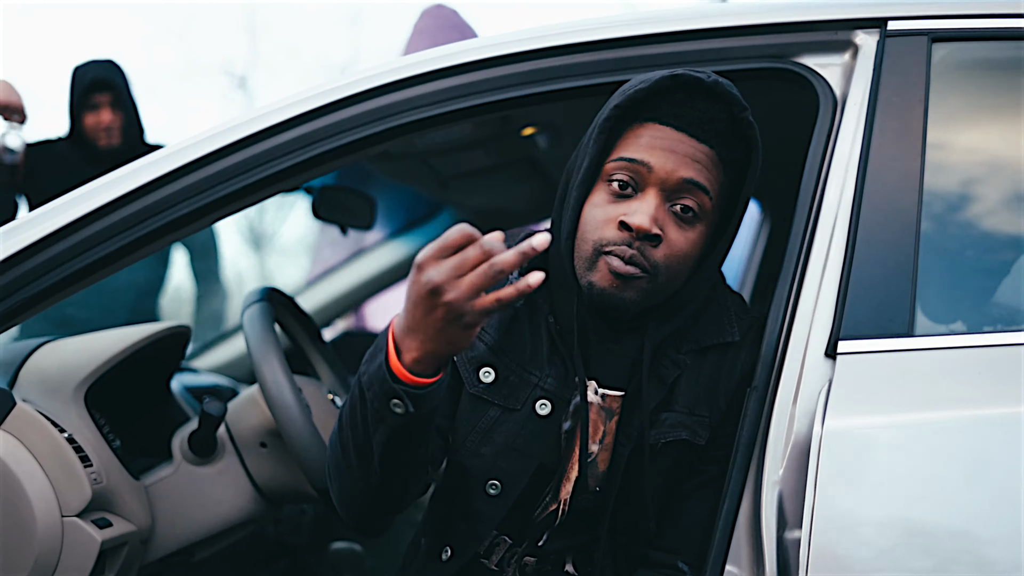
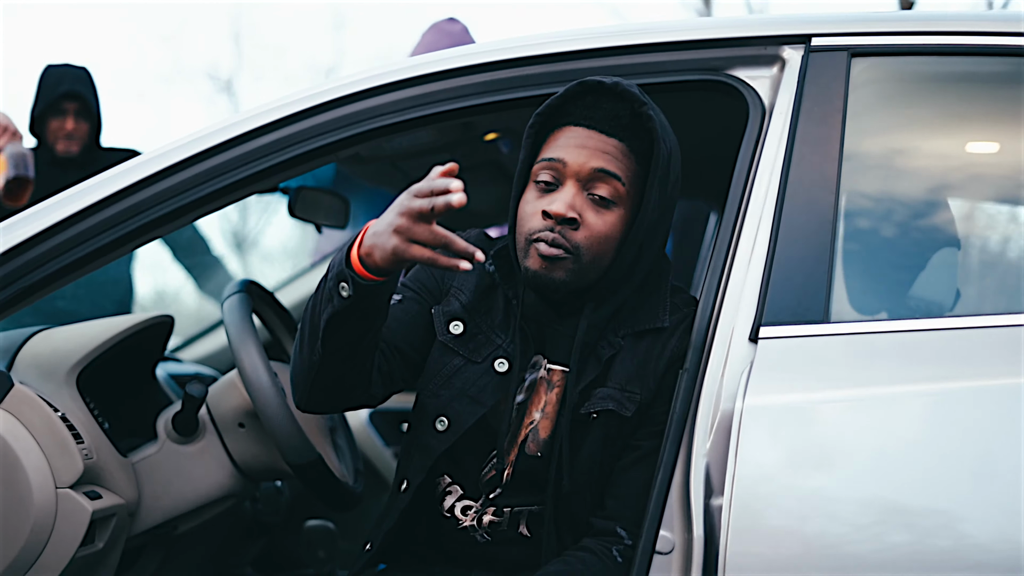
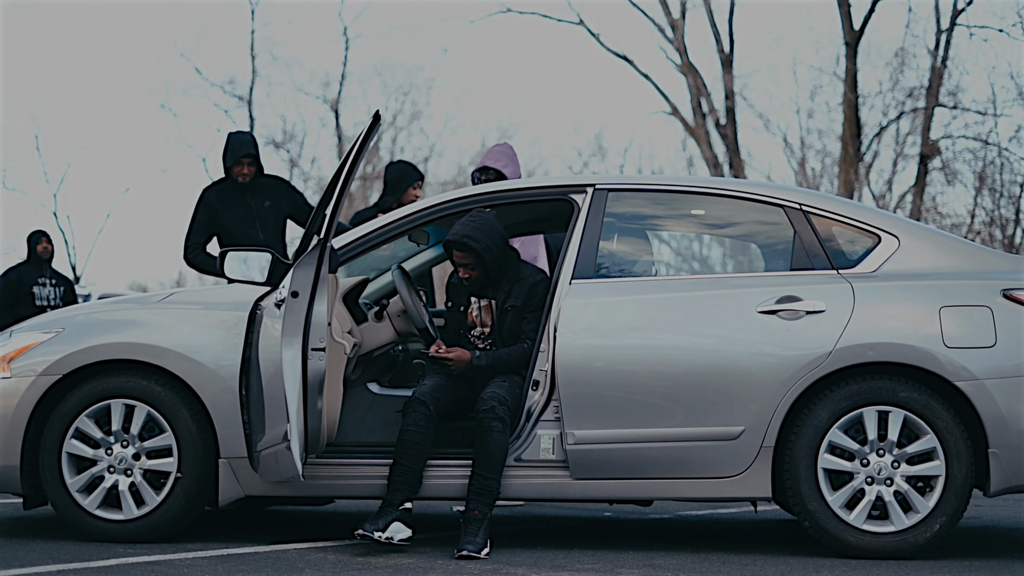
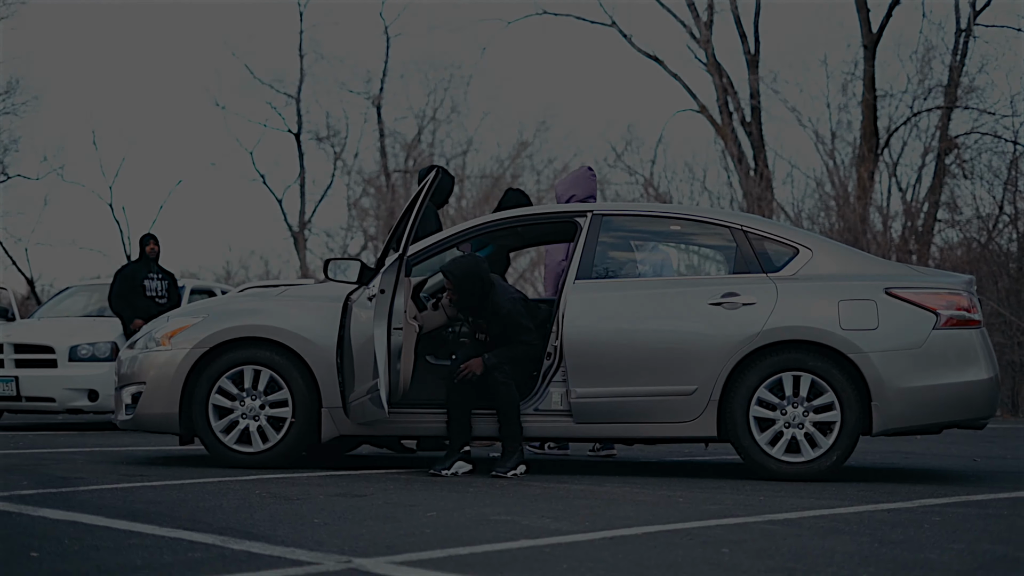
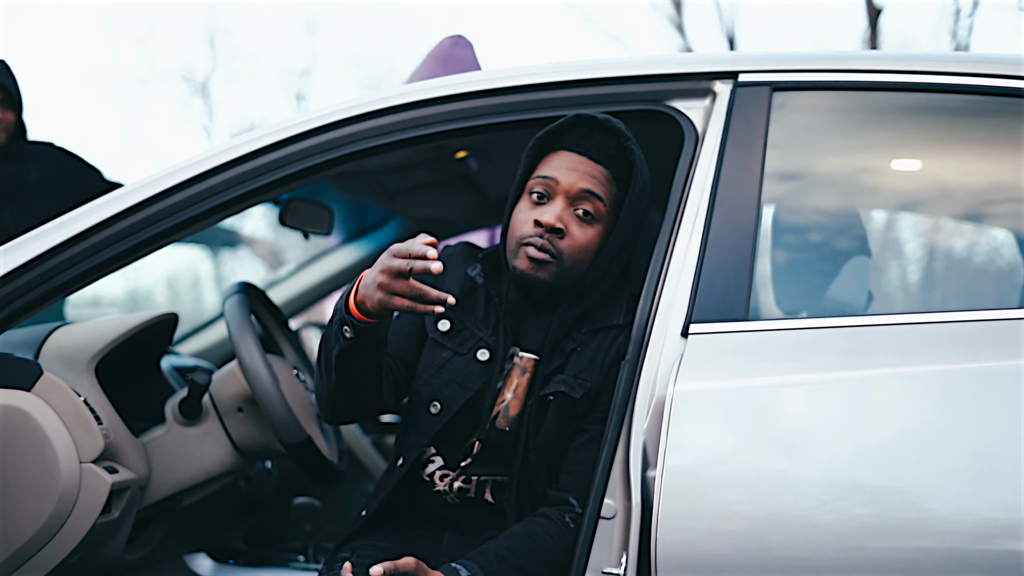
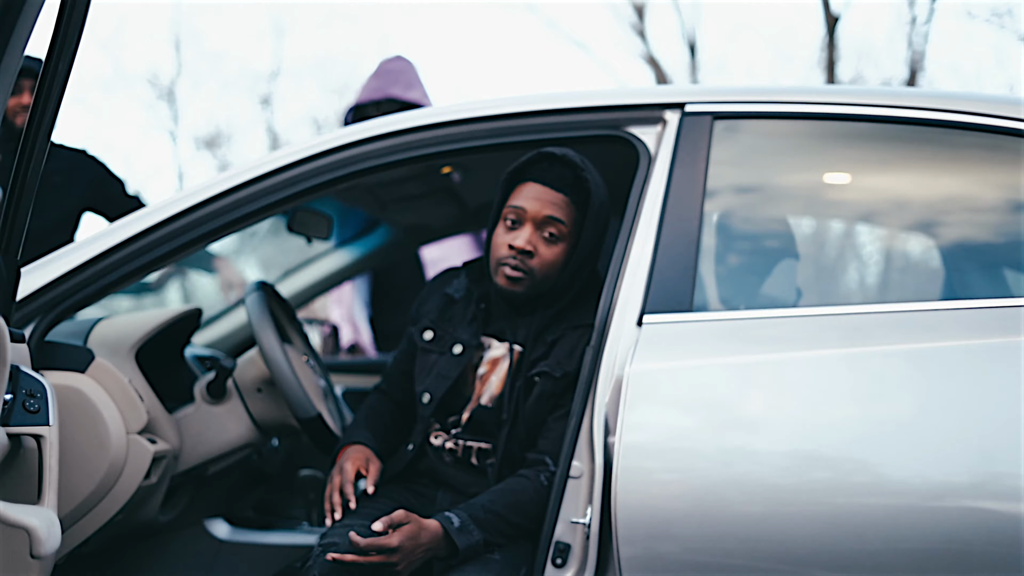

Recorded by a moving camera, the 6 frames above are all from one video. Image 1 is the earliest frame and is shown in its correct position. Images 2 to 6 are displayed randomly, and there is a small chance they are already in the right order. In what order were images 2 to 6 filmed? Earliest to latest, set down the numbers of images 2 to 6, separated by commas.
2, 5, 6, 3, 4
